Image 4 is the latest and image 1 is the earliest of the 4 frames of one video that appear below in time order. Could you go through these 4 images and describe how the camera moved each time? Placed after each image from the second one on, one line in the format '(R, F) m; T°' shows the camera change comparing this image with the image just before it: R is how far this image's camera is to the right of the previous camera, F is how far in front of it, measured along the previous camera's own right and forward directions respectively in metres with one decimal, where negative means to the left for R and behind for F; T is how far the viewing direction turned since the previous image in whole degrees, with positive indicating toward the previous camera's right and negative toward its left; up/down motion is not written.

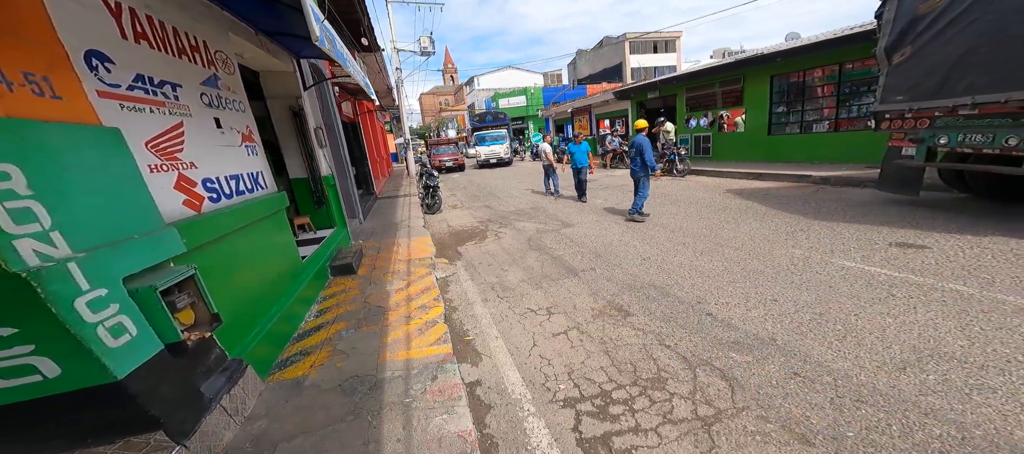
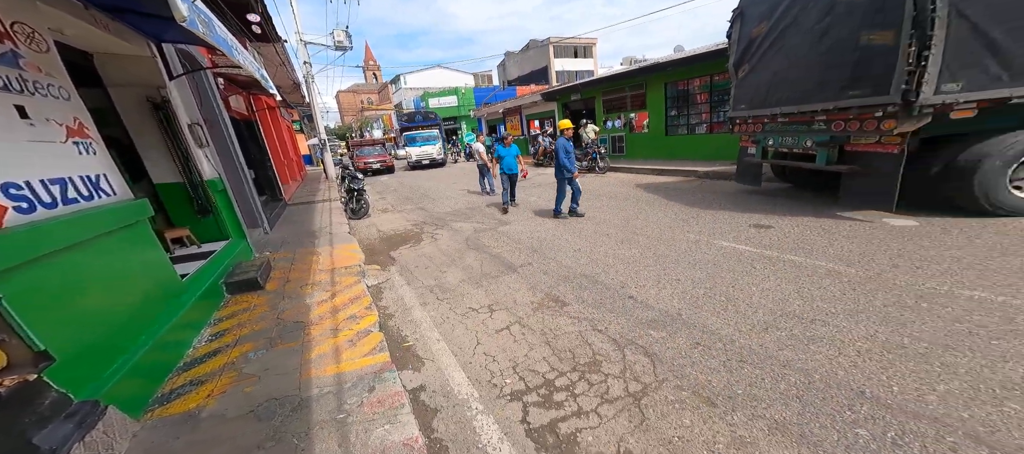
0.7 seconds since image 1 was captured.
(0.0, 0.0) m; +9°
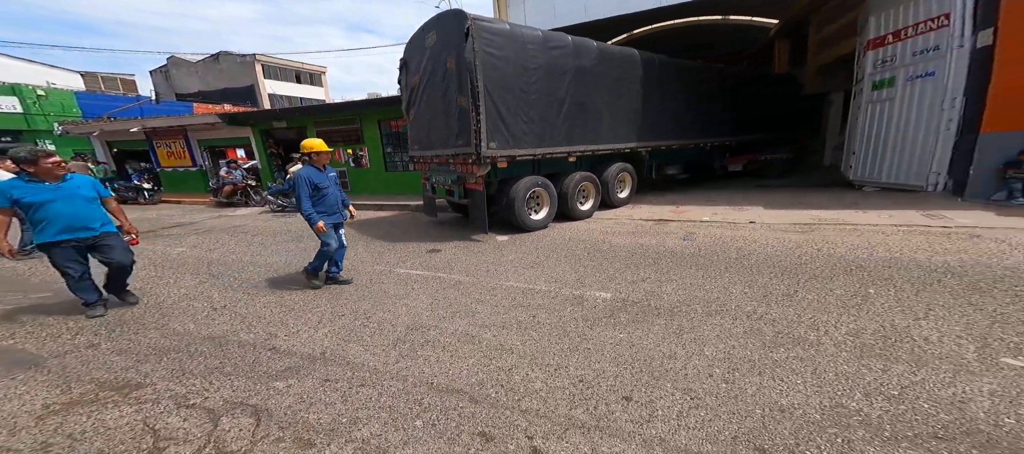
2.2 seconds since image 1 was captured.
(+0.5, -0.1) m; +40°
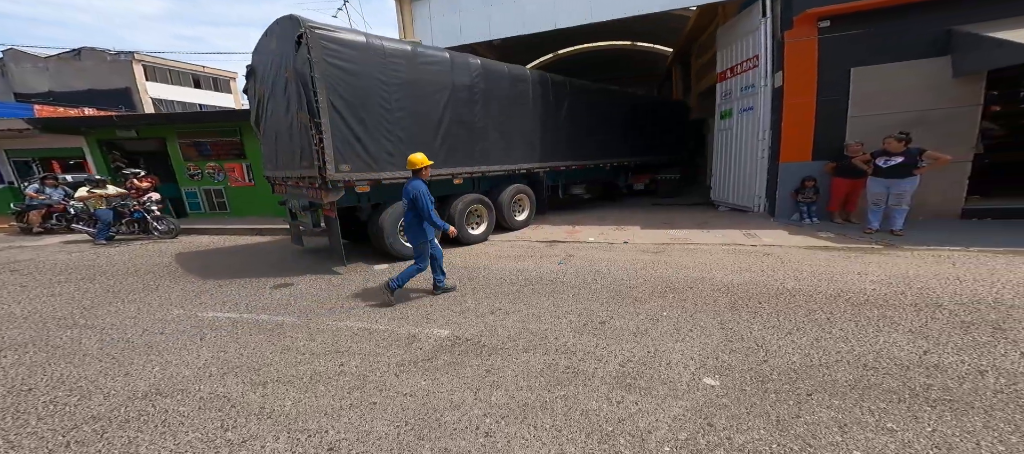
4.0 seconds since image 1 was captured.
(+1.1, +0.1) m; +12°
